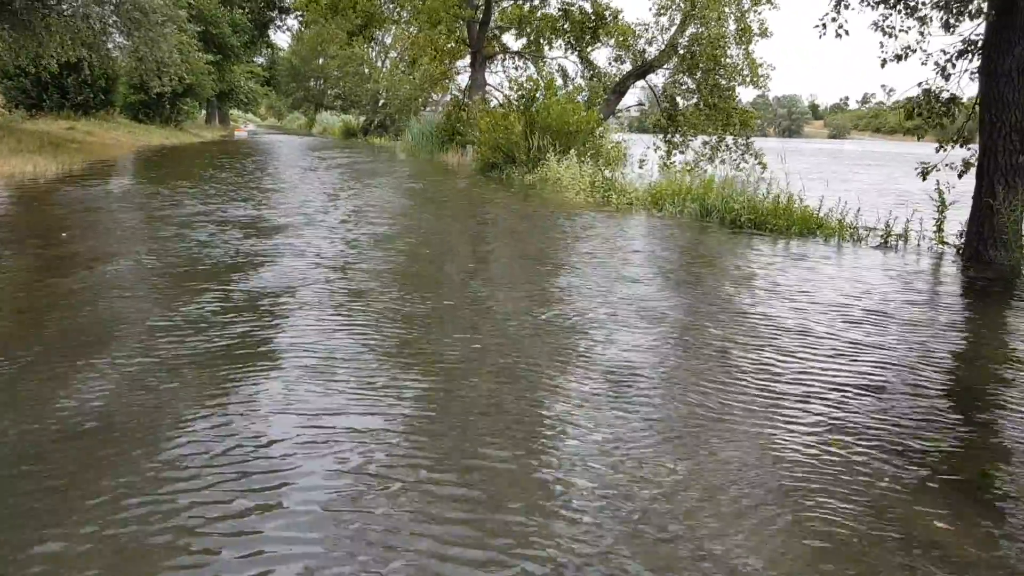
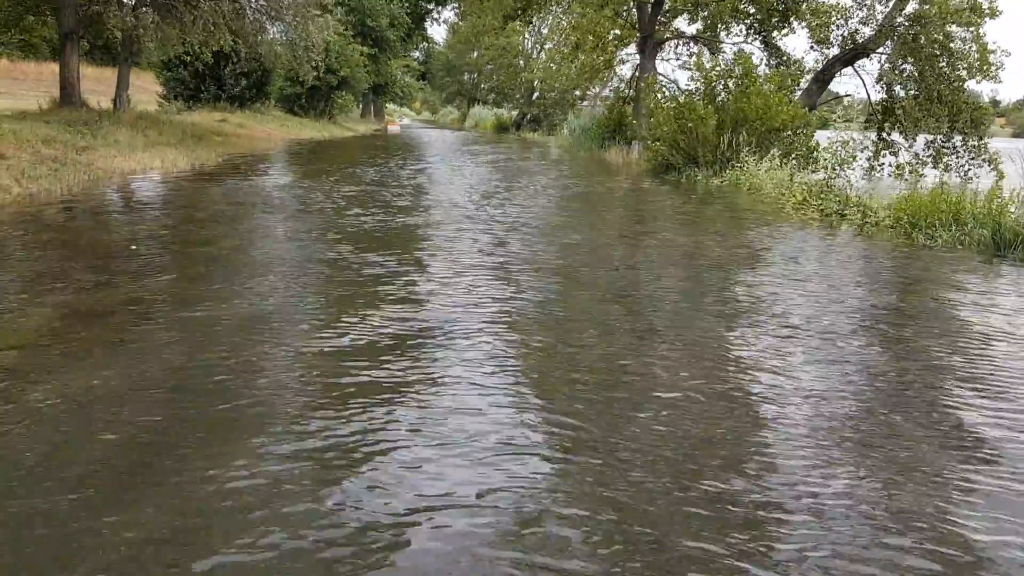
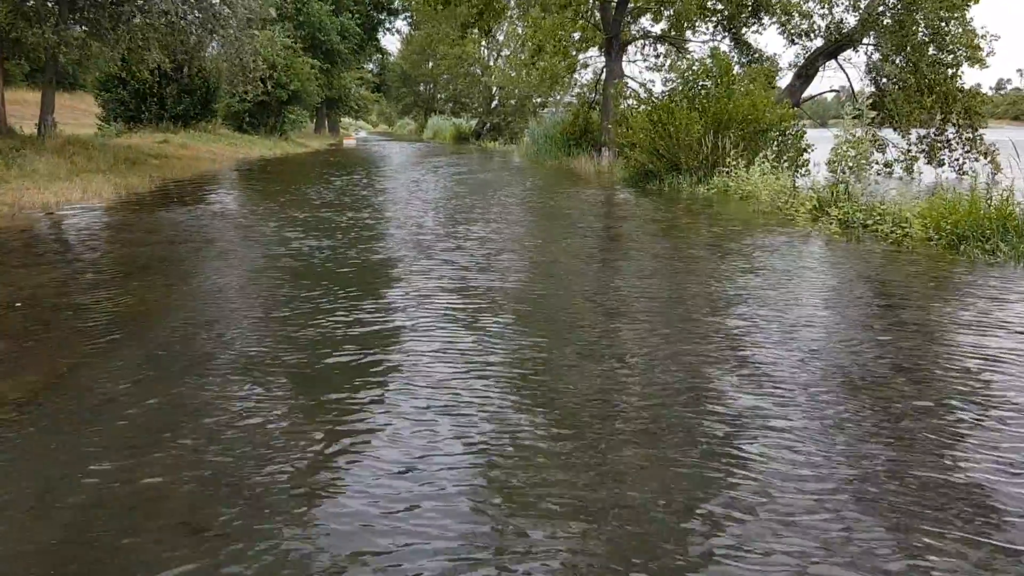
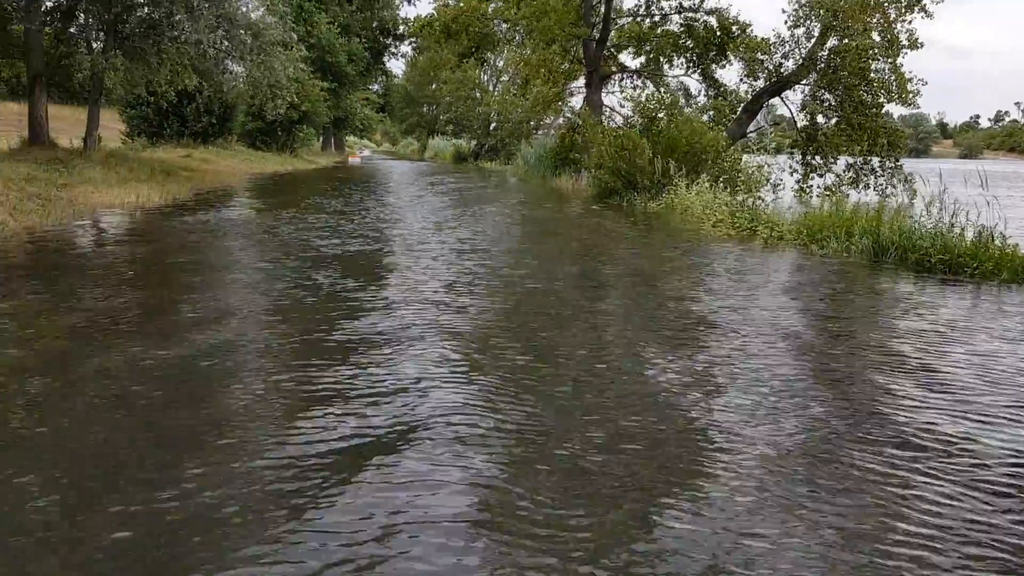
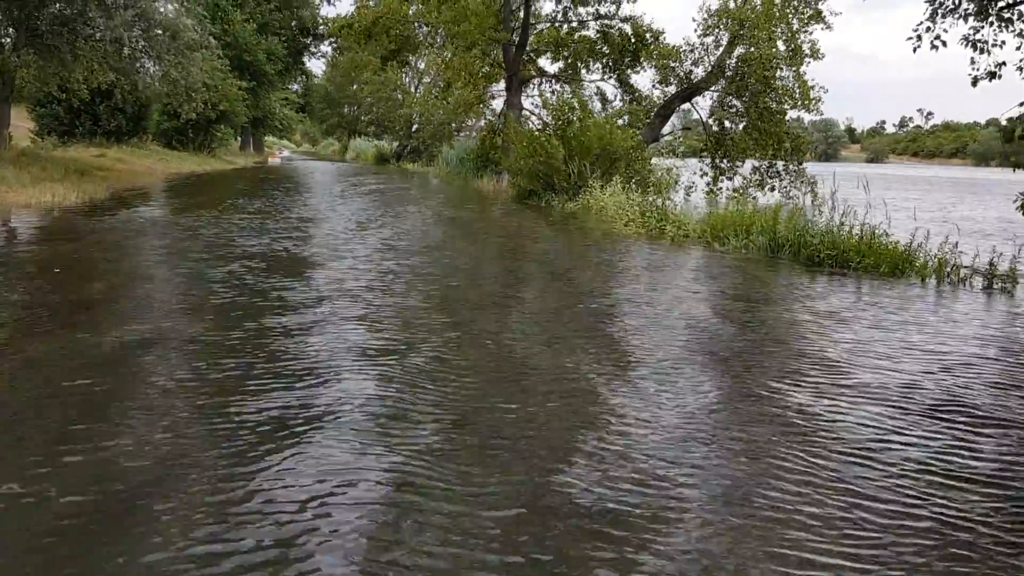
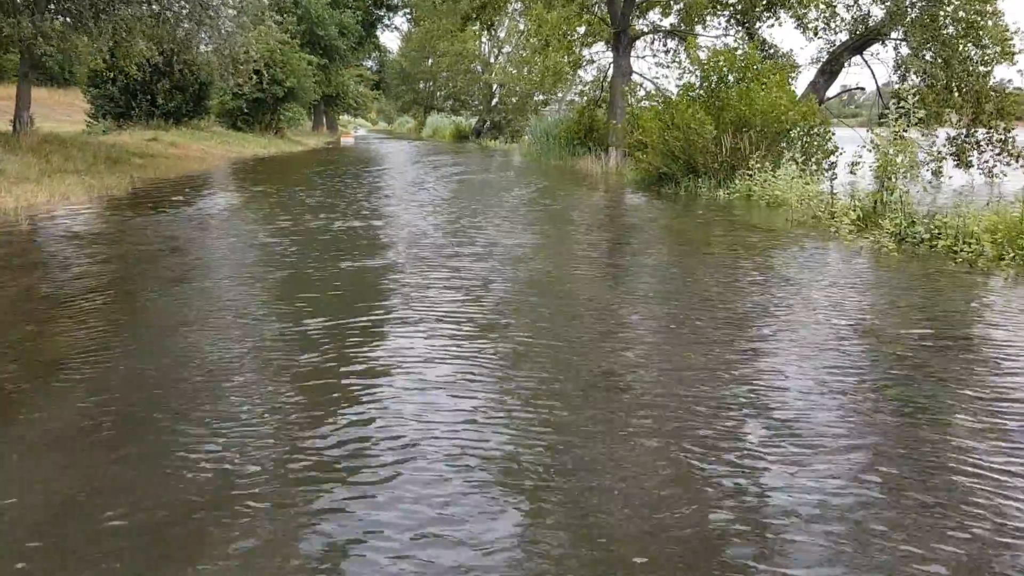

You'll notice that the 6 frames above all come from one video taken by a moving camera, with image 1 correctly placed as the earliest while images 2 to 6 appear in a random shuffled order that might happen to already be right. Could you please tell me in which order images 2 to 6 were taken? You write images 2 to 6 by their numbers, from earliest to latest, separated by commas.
5, 4, 2, 3, 6
